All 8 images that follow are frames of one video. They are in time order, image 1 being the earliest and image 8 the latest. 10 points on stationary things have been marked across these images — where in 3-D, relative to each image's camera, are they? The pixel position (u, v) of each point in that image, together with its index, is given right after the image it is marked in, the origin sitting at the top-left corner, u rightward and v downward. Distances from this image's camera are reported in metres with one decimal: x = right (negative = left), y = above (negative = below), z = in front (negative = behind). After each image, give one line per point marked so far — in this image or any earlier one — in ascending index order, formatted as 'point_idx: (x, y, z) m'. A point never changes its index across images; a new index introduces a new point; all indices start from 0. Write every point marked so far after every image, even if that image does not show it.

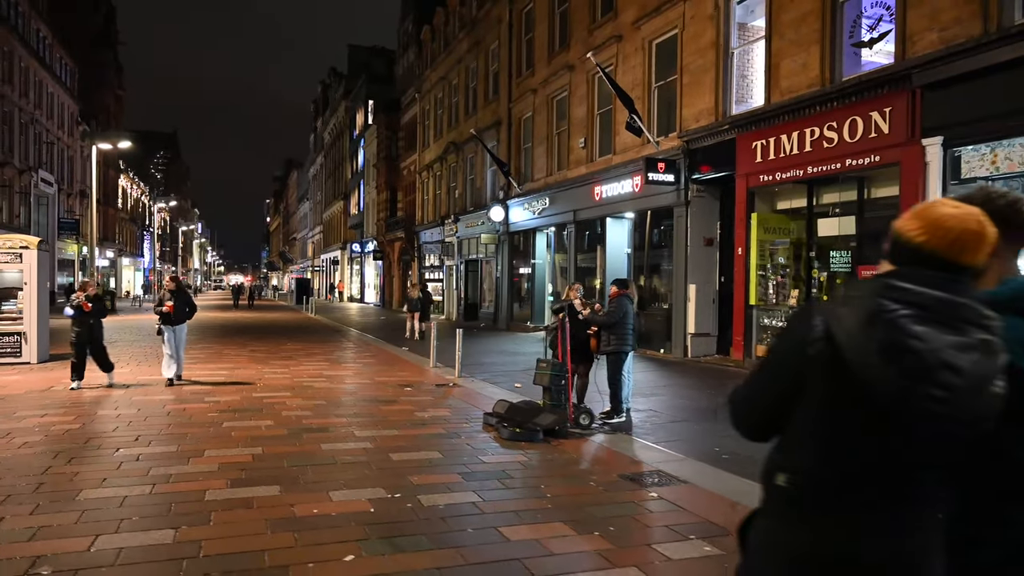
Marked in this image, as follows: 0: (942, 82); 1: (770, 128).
0: (+6.6, +3.2, +10.7) m
1: (+5.2, +3.2, +14.0) m
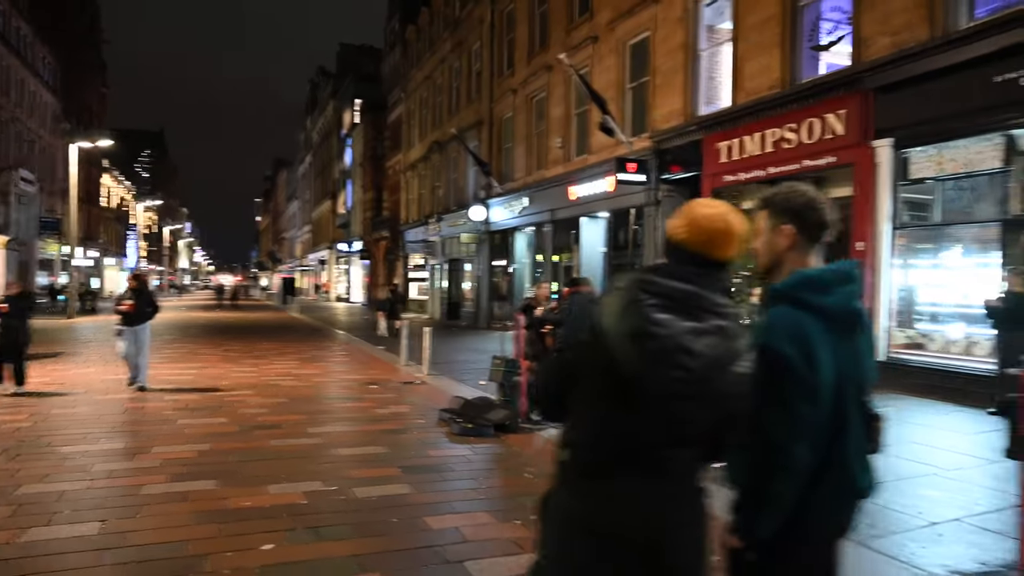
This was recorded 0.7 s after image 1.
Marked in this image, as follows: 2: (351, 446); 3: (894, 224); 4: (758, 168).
0: (+6.0, +3.2, +10.9) m
1: (+4.5, +3.2, +14.2) m
2: (-1.8, -1.7, +7.6) m
3: (+6.1, +1.0, +11.2) m
4: (+4.8, +2.3, +13.6) m
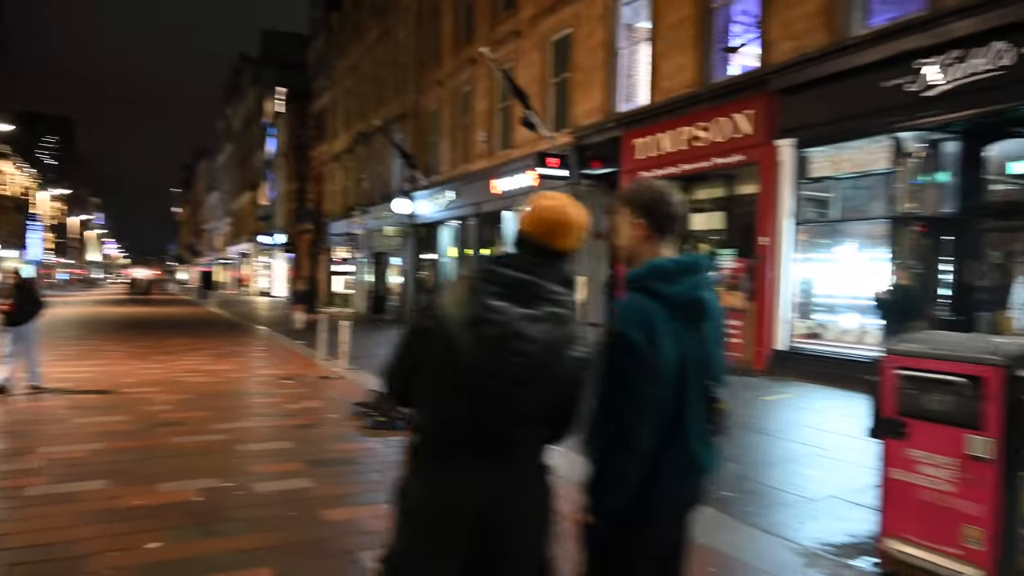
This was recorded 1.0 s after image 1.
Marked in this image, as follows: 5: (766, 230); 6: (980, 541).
0: (+4.6, +3.3, +11.5) m
1: (+2.9, +3.4, +14.6) m
2: (-2.7, -1.6, +7.4) m
3: (+4.8, +1.1, +11.7) m
4: (+3.2, +2.5, +14.0) m
5: (+4.4, +1.0, +12.0) m
6: (+2.5, -1.3, +3.7) m
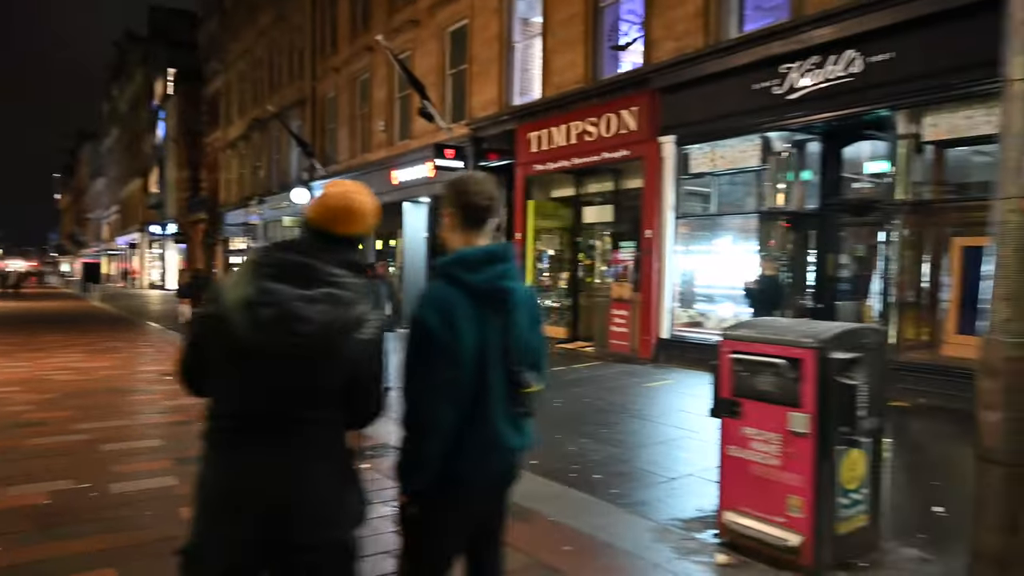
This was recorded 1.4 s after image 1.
0: (+2.8, +3.5, +12.0) m
1: (+0.7, +3.6, +14.8) m
2: (-4.0, -1.5, +7.1) m
3: (+2.9, +1.3, +12.3) m
4: (+1.1, +2.6, +14.3) m
5: (+2.5, +1.2, +12.5) m
6: (+1.7, -1.3, +4.0) m
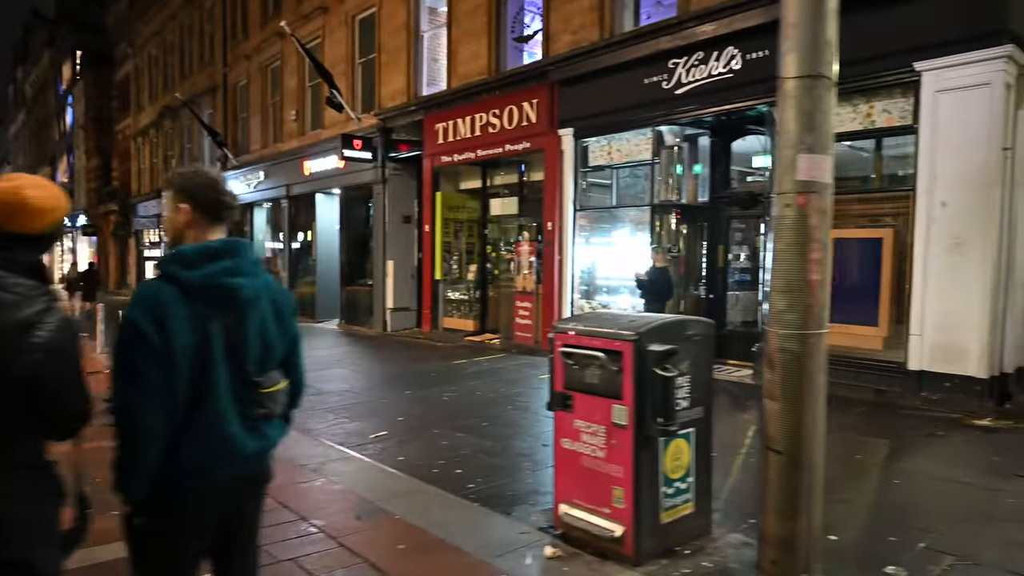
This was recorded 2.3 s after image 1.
0: (+1.0, +3.6, +12.0) m
1: (-1.3, +3.7, +14.7) m
2: (-5.2, -1.5, +6.6) m
3: (+1.2, +1.4, +12.4) m
4: (-0.9, +2.8, +14.2) m
5: (+0.7, +1.3, +12.5) m
6: (+0.6, -1.2, +4.1) m
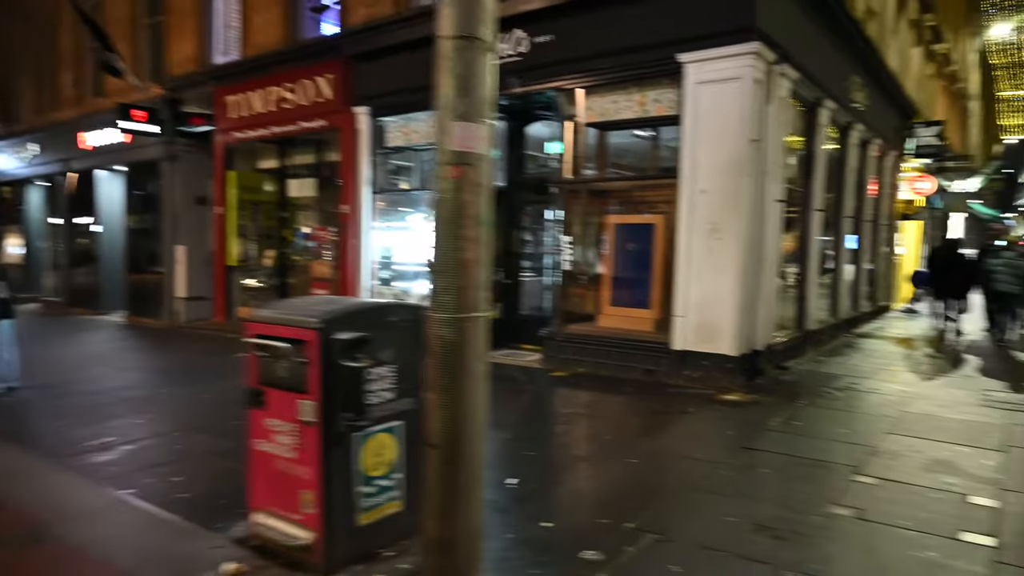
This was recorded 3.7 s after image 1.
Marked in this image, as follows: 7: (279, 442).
0: (-2.4, +3.8, +11.4) m
1: (-5.2, +4.0, +13.5) m
2: (-7.3, -1.4, +5.0) m
3: (-2.3, +1.7, +11.8) m
4: (-4.7, +3.0, +13.2) m
5: (-2.8, +1.5, +11.9) m
6: (-1.1, -1.1, +3.7) m
7: (-1.3, -0.8, +3.8) m
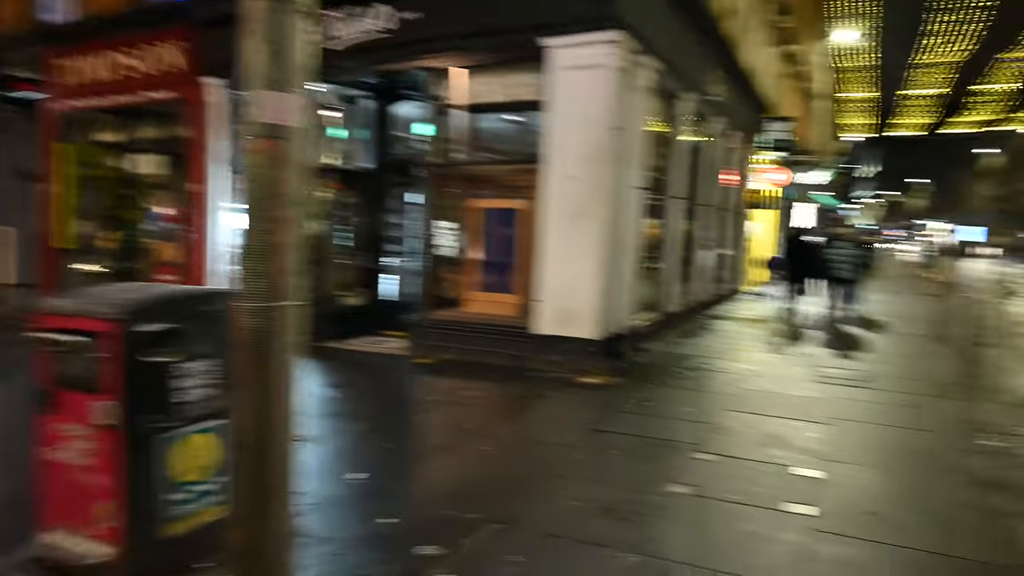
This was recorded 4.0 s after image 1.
0: (-4.5, +4.1, +10.6) m
1: (-7.6, +4.2, +12.2) m
2: (-8.3, -1.4, +3.5) m
3: (-4.5, +1.9, +11.1) m
4: (-7.0, +3.3, +12.0) m
5: (-5.0, +1.8, +11.1) m
6: (-1.9, -1.1, +3.3) m
7: (-2.1, -0.8, +3.4) m
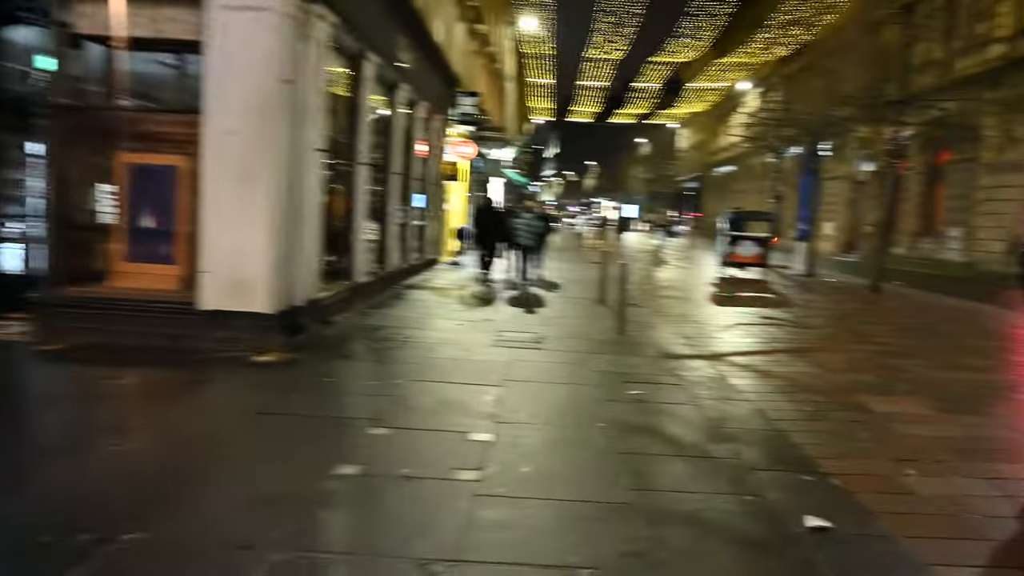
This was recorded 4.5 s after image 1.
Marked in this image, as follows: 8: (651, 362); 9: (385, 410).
0: (-8.5, +4.3, +7.4) m
1: (-12.1, +4.5, +7.6) m
2: (-9.2, -1.4, -0.4) m
3: (-8.7, +2.2, +7.9) m
4: (-11.4, +3.6, +7.7) m
5: (-9.1, +2.1, +7.7) m
6: (-3.2, -1.0, +1.9) m
7: (-3.4, -0.7, +1.9) m
8: (+1.5, -0.8, +7.3) m
9: (-0.9, -0.9, +5.3) m
